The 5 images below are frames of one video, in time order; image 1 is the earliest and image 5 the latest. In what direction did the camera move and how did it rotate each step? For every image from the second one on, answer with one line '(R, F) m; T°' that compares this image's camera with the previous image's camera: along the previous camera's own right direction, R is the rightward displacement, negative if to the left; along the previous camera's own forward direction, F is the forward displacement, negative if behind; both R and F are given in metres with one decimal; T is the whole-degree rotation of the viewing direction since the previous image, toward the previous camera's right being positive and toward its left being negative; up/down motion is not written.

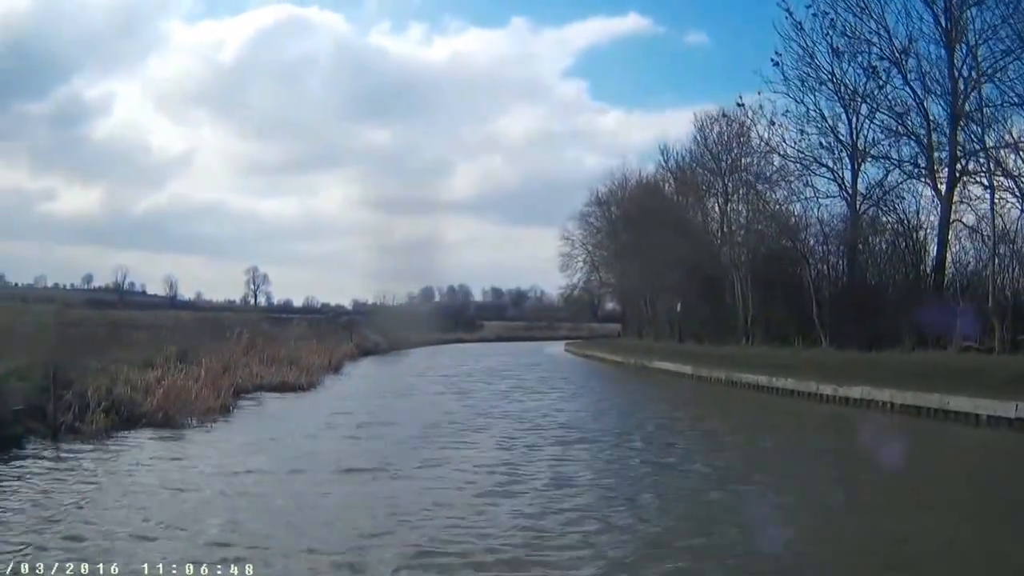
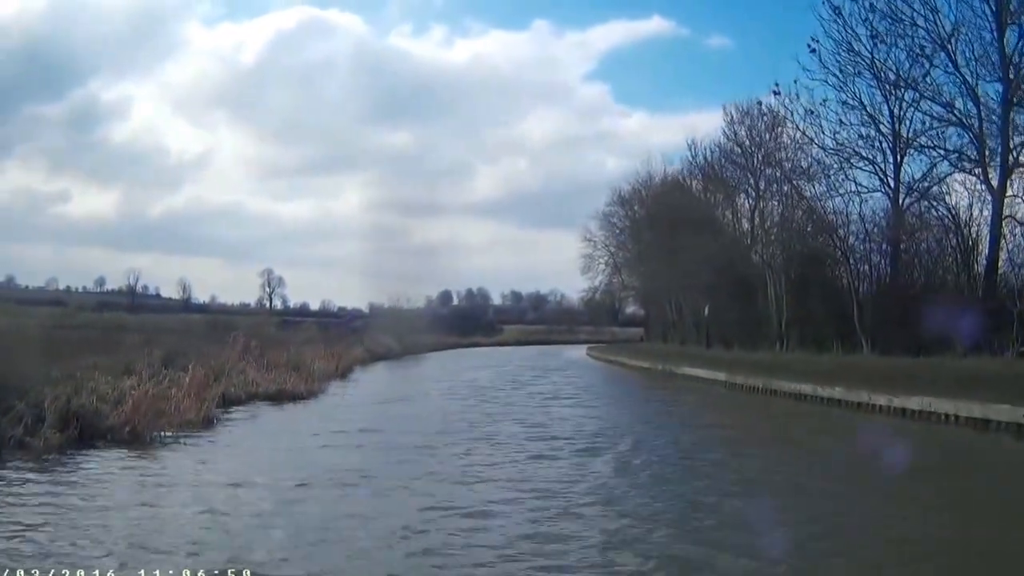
(-0.1, +2.2) m; -1°
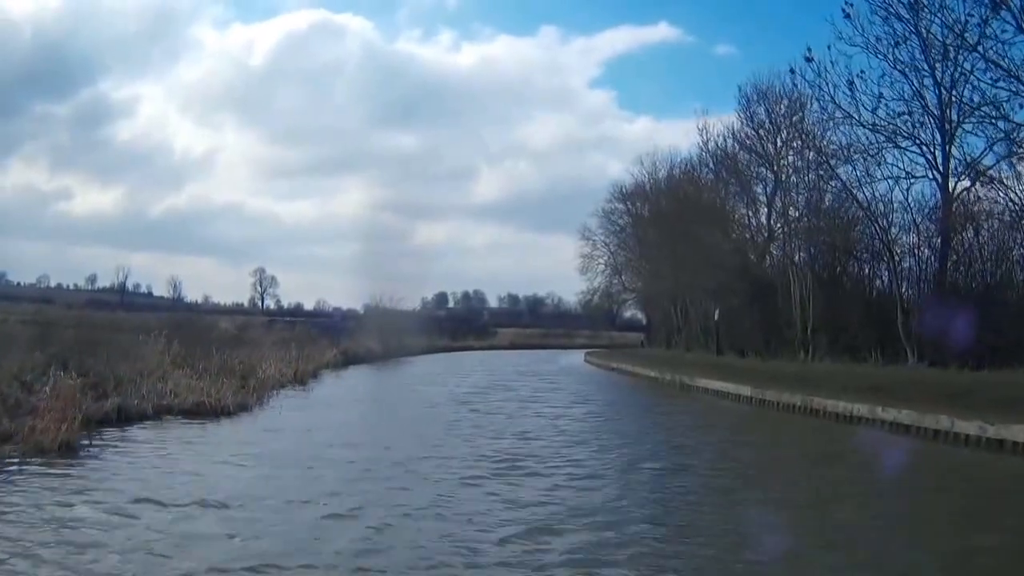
(+0.3, +4.4) m; 0°
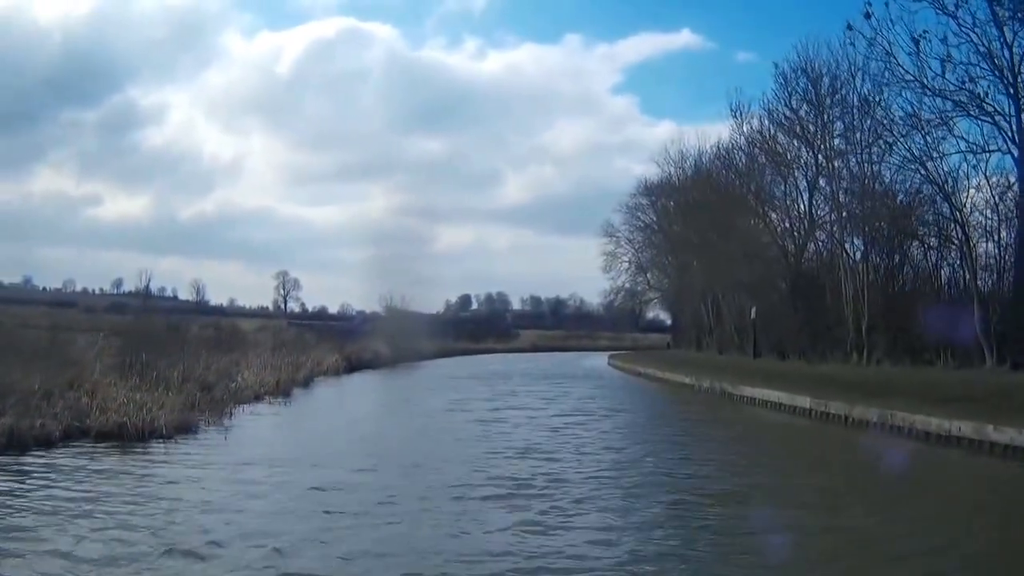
(+0.3, +3.5) m; -2°
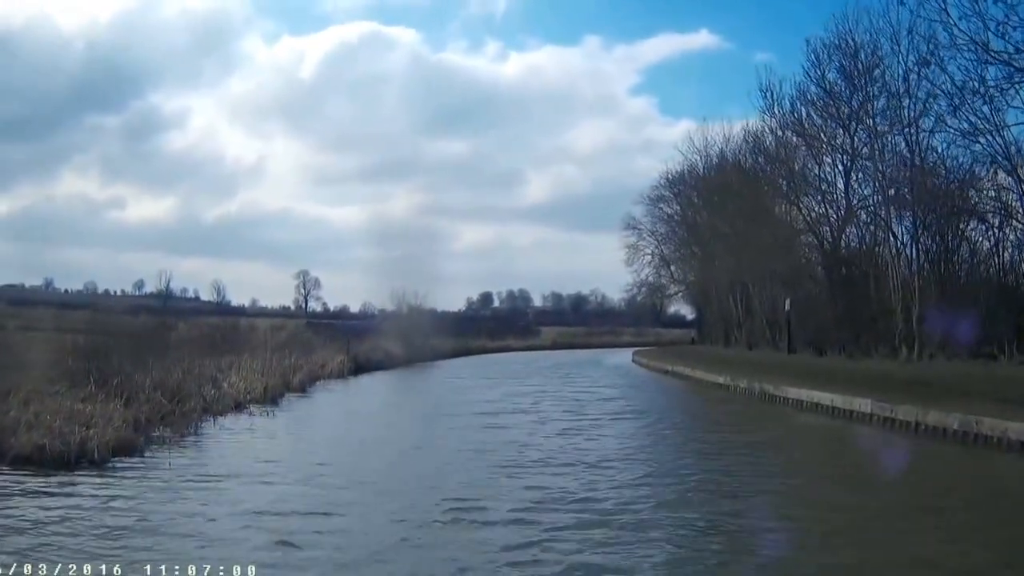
(+0.2, +2.4) m; -1°
